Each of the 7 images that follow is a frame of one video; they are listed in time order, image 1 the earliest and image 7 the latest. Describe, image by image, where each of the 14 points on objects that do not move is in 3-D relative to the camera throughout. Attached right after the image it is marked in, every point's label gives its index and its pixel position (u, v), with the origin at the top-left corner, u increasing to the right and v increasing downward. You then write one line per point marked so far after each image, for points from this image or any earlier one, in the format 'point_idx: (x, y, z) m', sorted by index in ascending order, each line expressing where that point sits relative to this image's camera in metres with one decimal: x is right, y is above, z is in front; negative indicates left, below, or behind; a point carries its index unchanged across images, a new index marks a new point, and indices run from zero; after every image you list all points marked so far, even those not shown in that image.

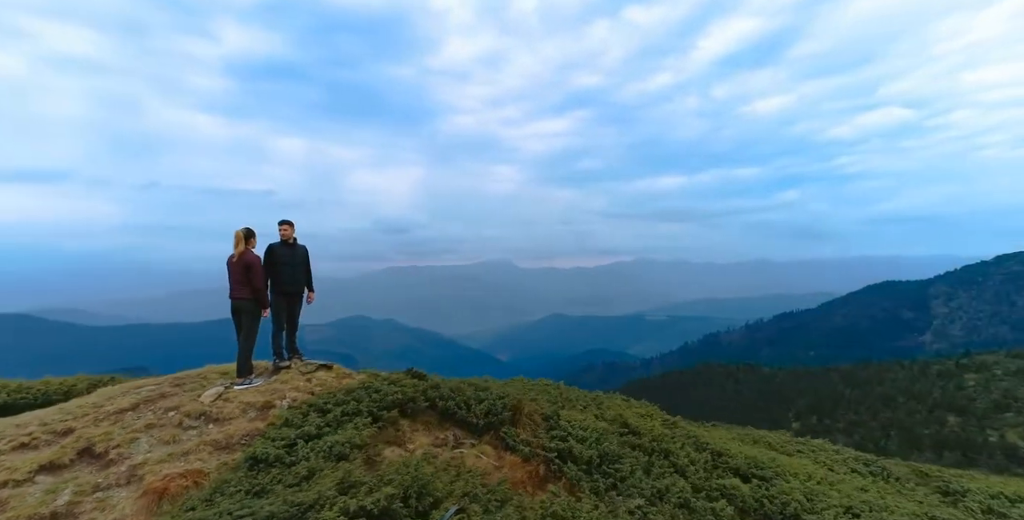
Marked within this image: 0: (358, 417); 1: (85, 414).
0: (-1.8, -1.8, +5.7) m
1: (-5.4, -2.0, +6.2) m
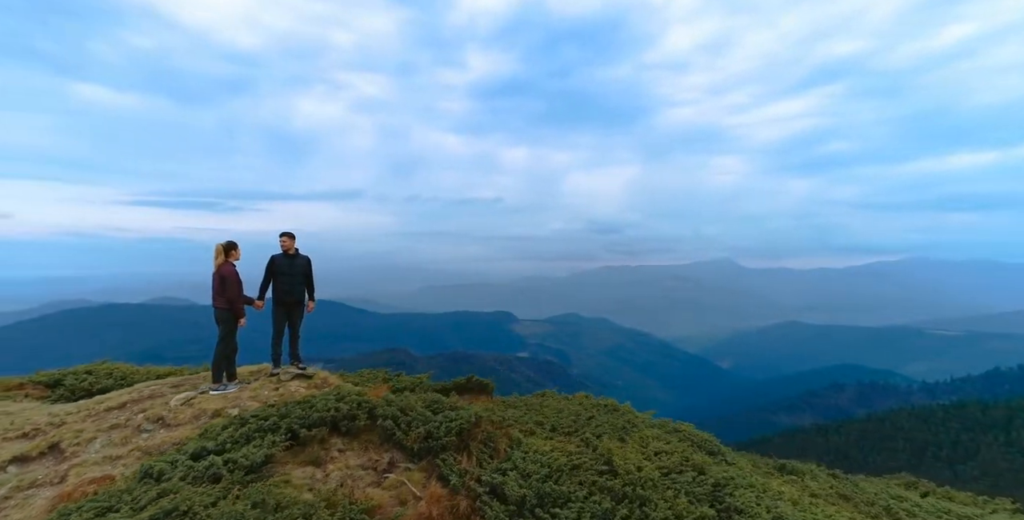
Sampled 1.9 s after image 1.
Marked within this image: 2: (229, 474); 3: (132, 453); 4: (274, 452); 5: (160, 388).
0: (-2.7, -2.0, +5.6) m
1: (-6.0, -2.2, +7.0) m
2: (-2.7, -2.1, +4.7) m
3: (-4.3, -2.2, +5.6) m
4: (-2.5, -2.0, +5.2) m
5: (-5.4, -2.0, +7.6) m
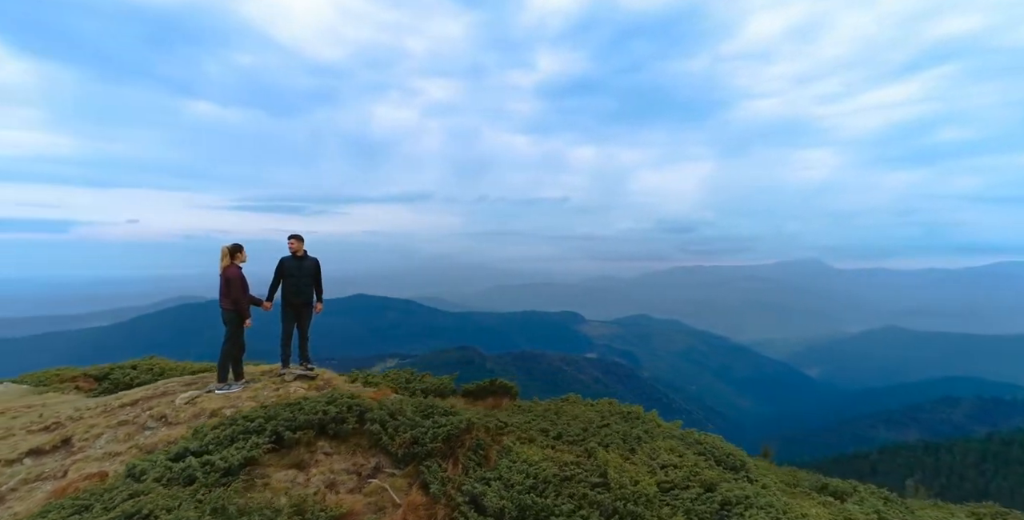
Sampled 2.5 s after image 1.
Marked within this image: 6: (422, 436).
0: (-2.9, -2.0, +5.6) m
1: (-6.1, -2.2, +7.4) m
2: (-3.0, -2.1, +4.8) m
3: (-4.5, -2.2, +5.8) m
4: (-2.8, -2.1, +5.3) m
5: (-5.4, -2.0, +7.9) m
6: (-1.1, -2.2, +6.0) m
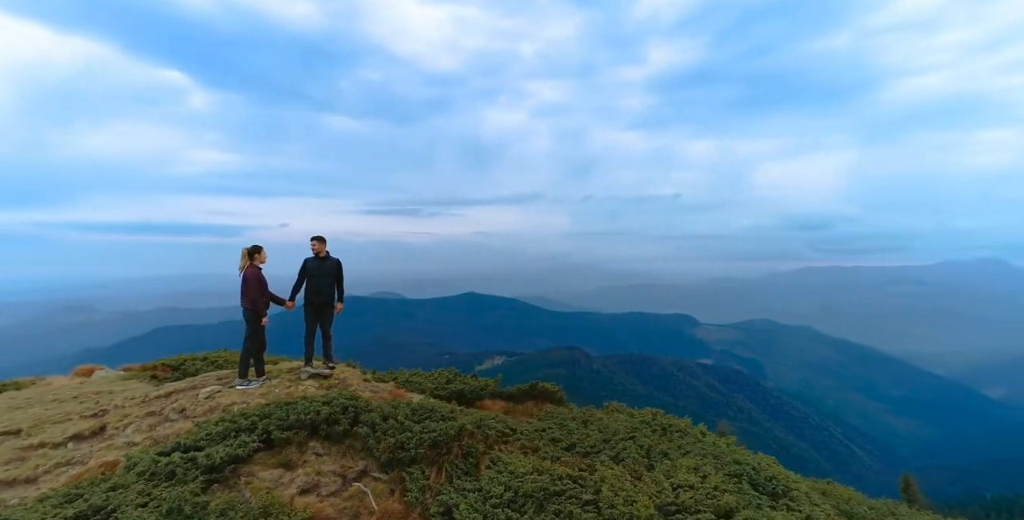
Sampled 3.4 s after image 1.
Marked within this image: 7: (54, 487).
0: (-3.1, -2.0, +5.8) m
1: (-5.9, -2.2, +8.0) m
2: (-3.3, -2.1, +5.0) m
3: (-4.6, -2.3, +6.2) m
4: (-3.0, -2.1, +5.4) m
5: (-5.2, -2.0, +8.4) m
6: (-1.2, -2.2, +5.9) m
7: (-5.0, -2.5, +5.4) m
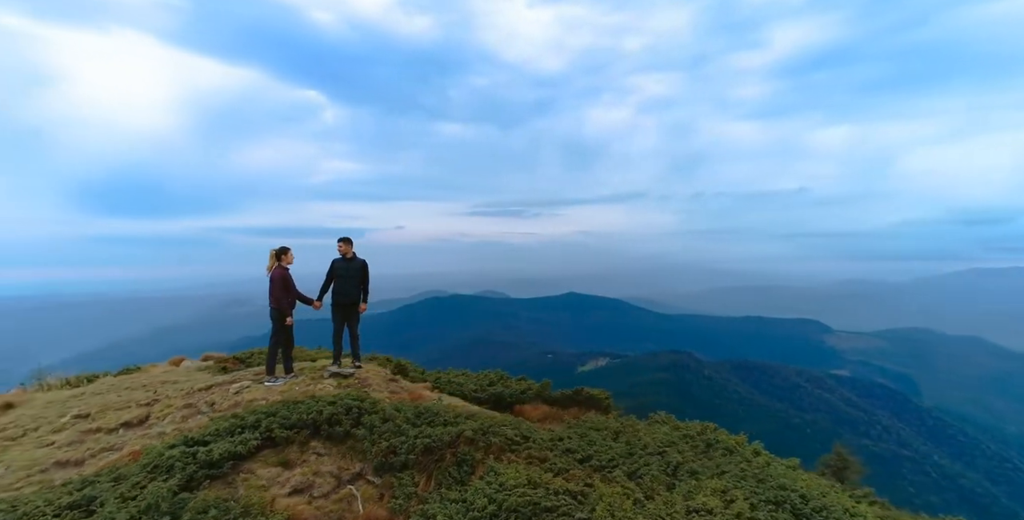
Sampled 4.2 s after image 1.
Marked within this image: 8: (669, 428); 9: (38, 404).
0: (-3.1, -2.1, +6.0) m
1: (-5.6, -2.3, +8.6) m
2: (-3.5, -2.2, +5.2) m
3: (-4.6, -2.3, +6.7) m
4: (-3.1, -2.2, +5.6) m
5: (-4.8, -2.1, +8.9) m
6: (-1.3, -2.2, +5.8) m
7: (-5.0, -2.5, +5.9) m
8: (+3.3, -3.5, +10.4) m
9: (-10.2, -3.1, +10.8) m
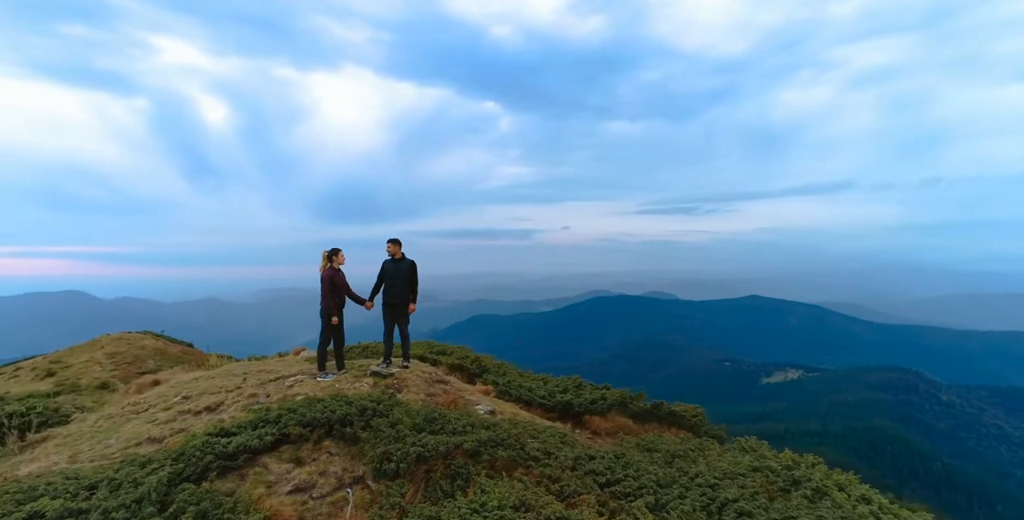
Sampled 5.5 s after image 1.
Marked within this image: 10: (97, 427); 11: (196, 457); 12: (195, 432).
0: (-3.1, -2.1, +6.3) m
1: (-4.7, -2.3, +9.5) m
2: (-3.6, -2.2, +5.6) m
3: (-4.3, -2.3, +7.3) m
4: (-3.1, -2.2, +5.9) m
5: (-3.9, -2.1, +9.5) m
6: (-1.3, -2.2, +5.7) m
7: (-4.9, -2.6, +6.7) m
8: (+4.3, -3.5, +9.0) m
9: (-8.6, -3.1, +12.7) m
10: (-8.5, -3.4, +10.1) m
11: (-3.6, -2.2, +5.7) m
12: (-4.4, -2.4, +6.9) m
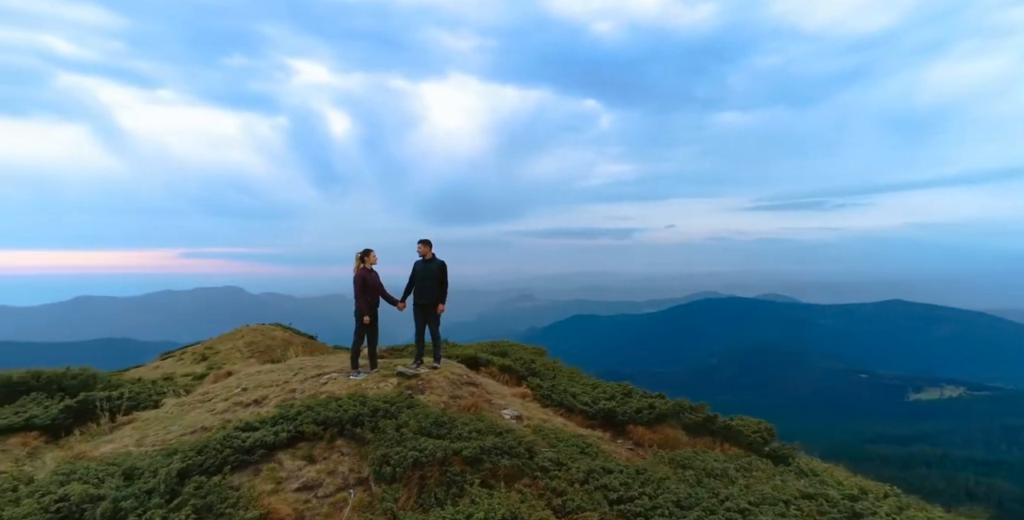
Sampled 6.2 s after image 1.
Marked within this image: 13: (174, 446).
0: (-2.9, -2.1, +6.5) m
1: (-4.1, -2.3, +9.9) m
2: (-3.5, -2.2, +5.9) m
3: (-4.0, -2.4, +7.7) m
4: (-3.0, -2.2, +6.2) m
5: (-3.2, -2.1, +9.8) m
6: (-1.3, -2.2, +5.6) m
7: (-4.7, -2.6, +7.2) m
8: (+4.8, -3.5, +8.0) m
9: (-7.4, -3.2, +13.7) m
10: (-7.7, -3.4, +11.1) m
11: (-3.6, -2.2, +6.0) m
12: (-4.2, -2.4, +7.3) m
13: (-4.7, -2.5, +6.8) m
